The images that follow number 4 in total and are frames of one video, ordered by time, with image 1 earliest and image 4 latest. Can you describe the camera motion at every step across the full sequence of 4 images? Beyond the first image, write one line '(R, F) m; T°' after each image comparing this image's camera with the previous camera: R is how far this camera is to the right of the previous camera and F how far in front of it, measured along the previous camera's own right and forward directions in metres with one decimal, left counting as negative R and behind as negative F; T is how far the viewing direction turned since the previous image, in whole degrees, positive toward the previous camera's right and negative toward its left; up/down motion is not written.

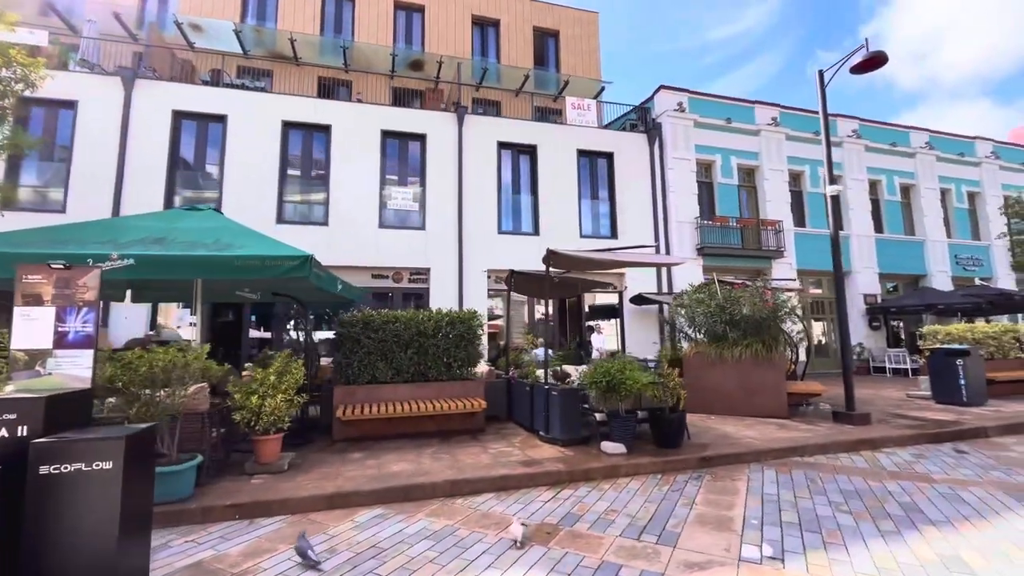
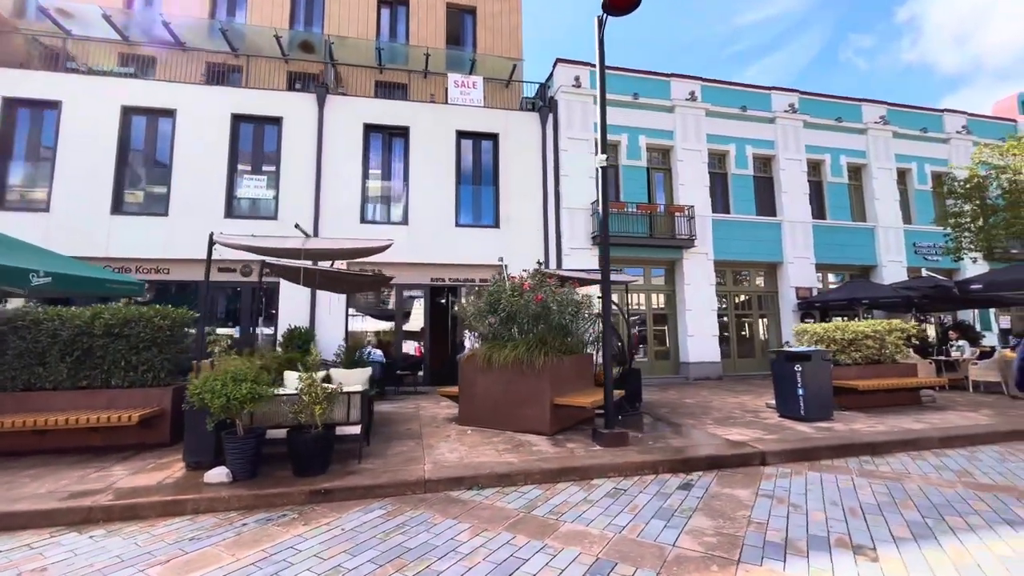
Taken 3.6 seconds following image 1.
(+4.5, +1.3) m; -3°
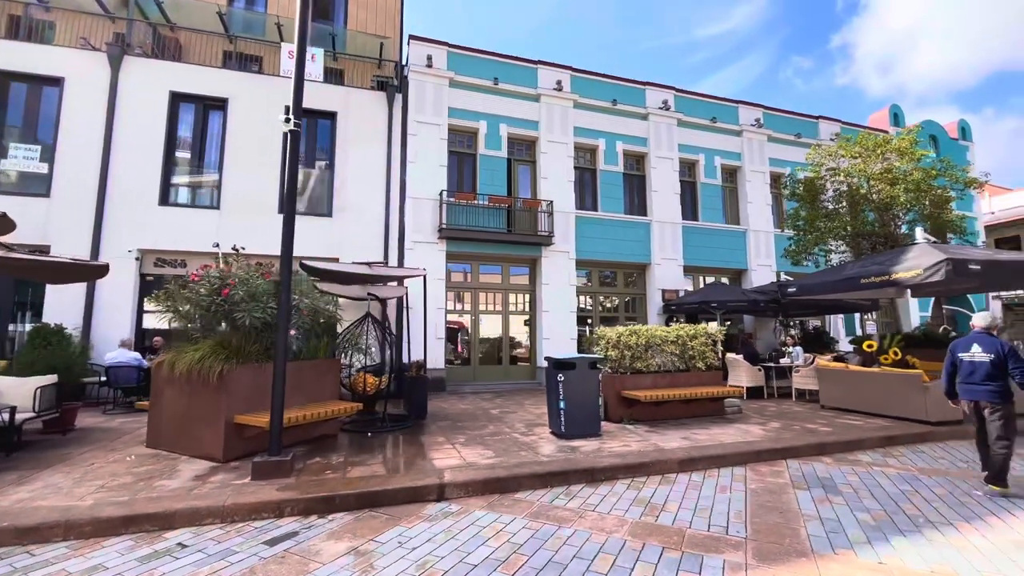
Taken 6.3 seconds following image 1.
(+3.3, +1.0) m; +5°
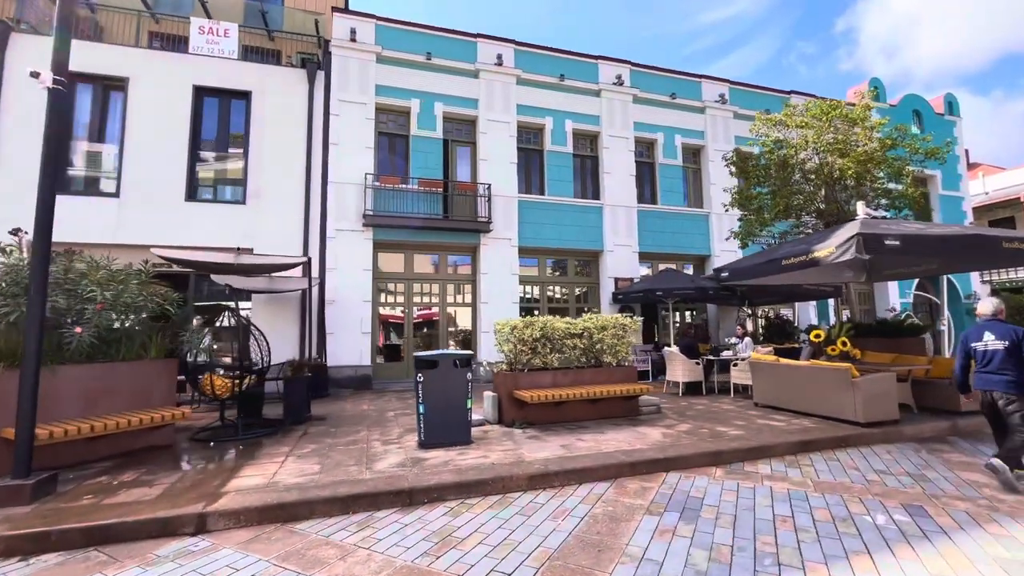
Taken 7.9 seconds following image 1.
(+1.9, +0.9) m; -1°
